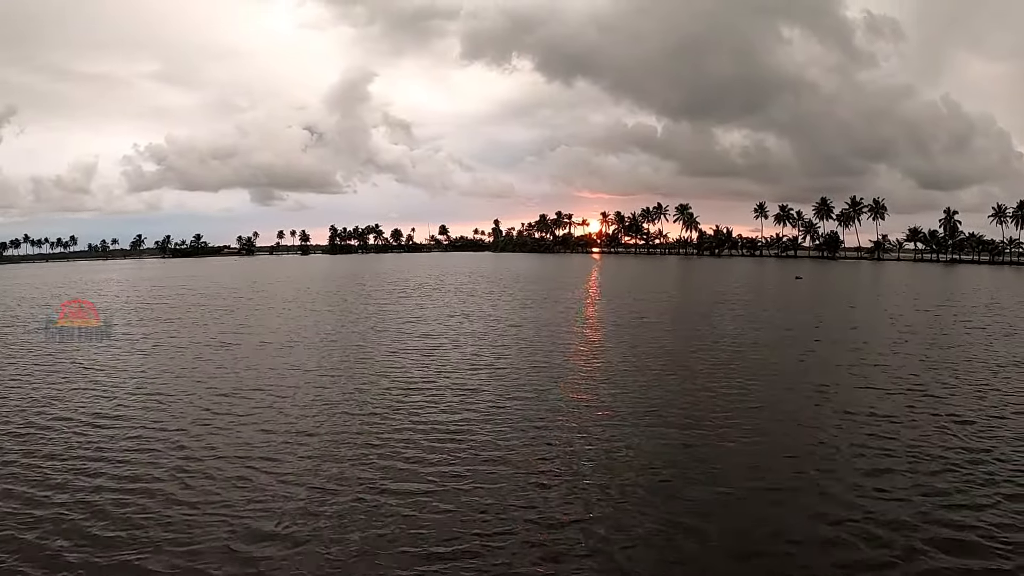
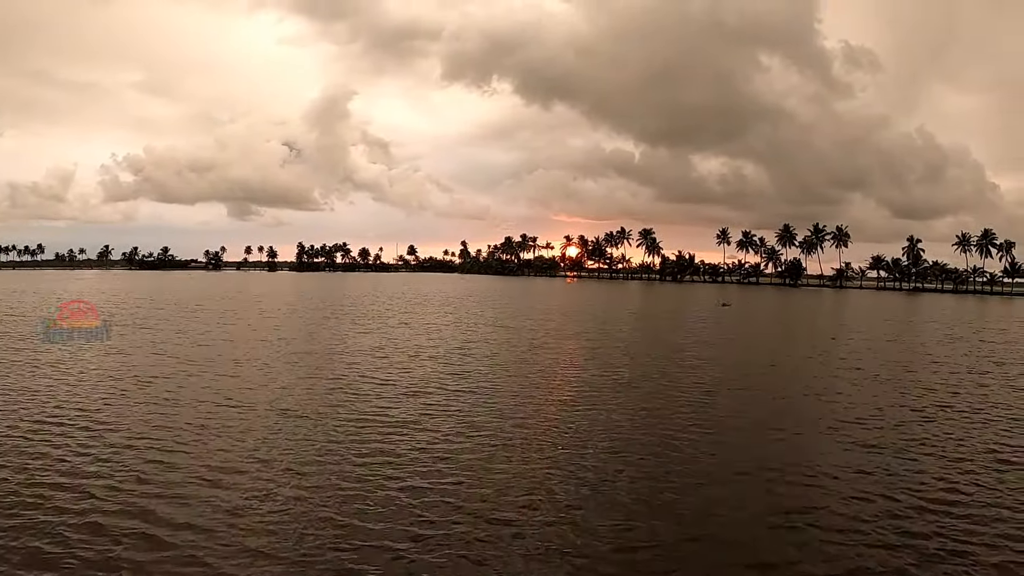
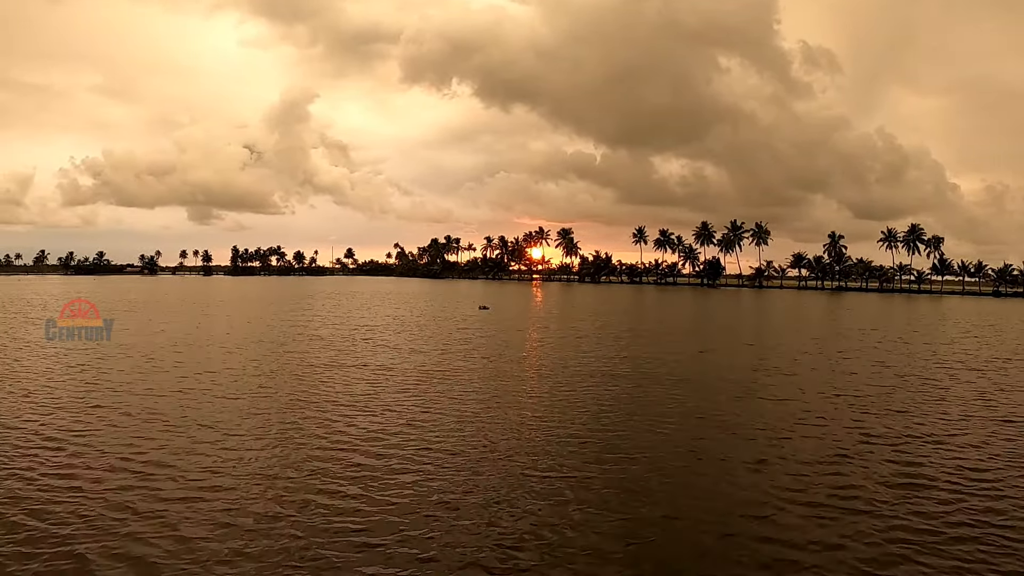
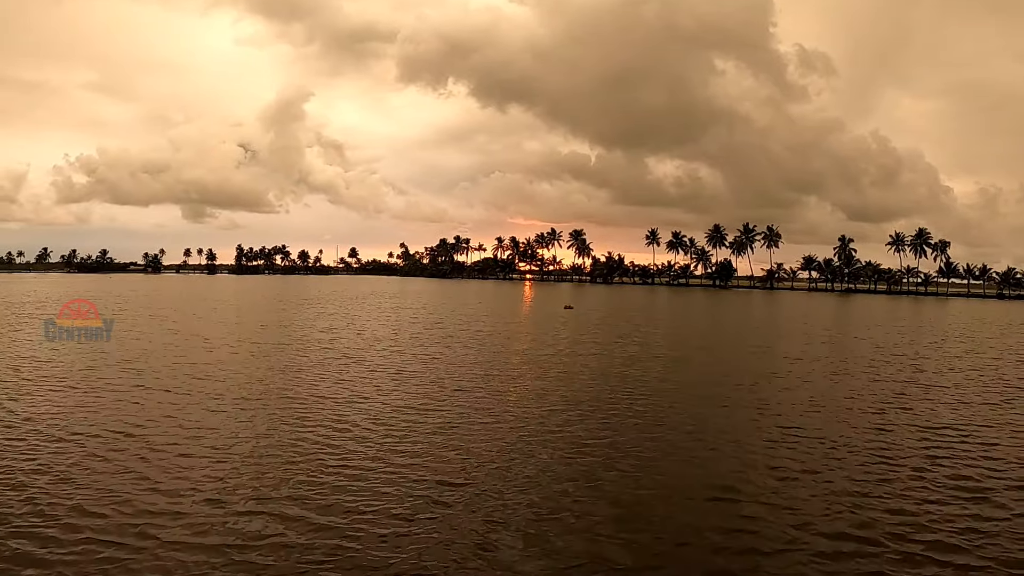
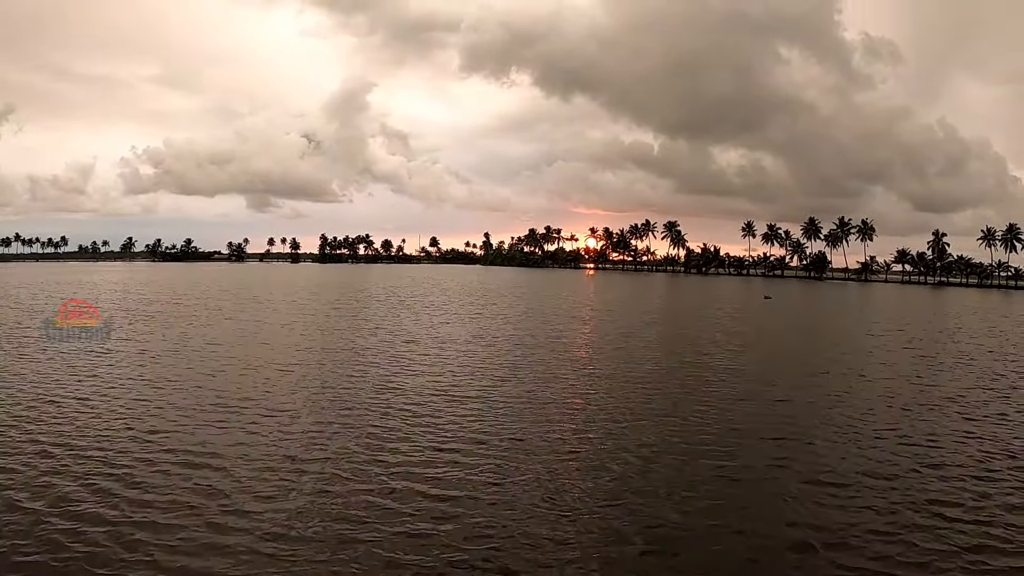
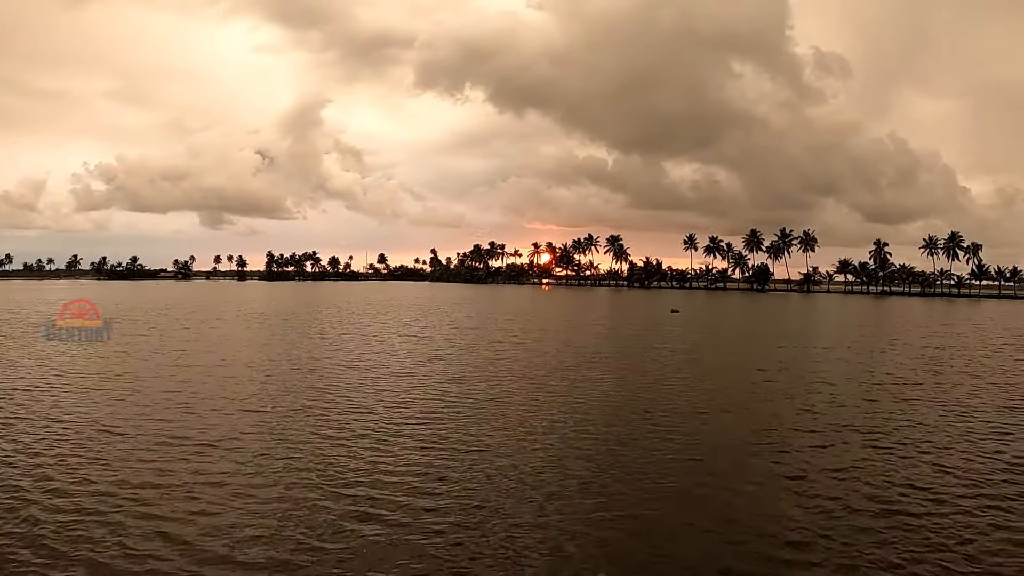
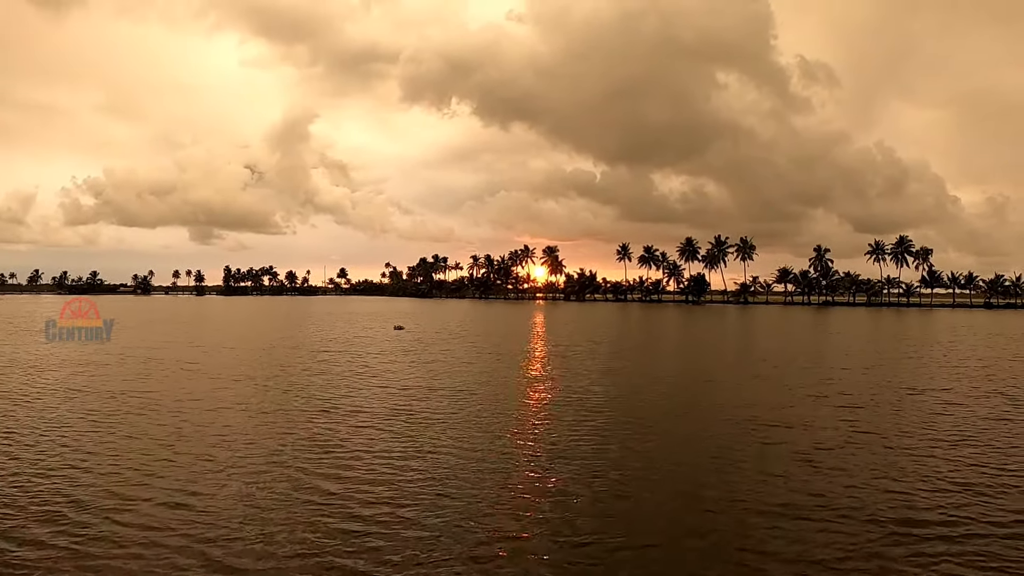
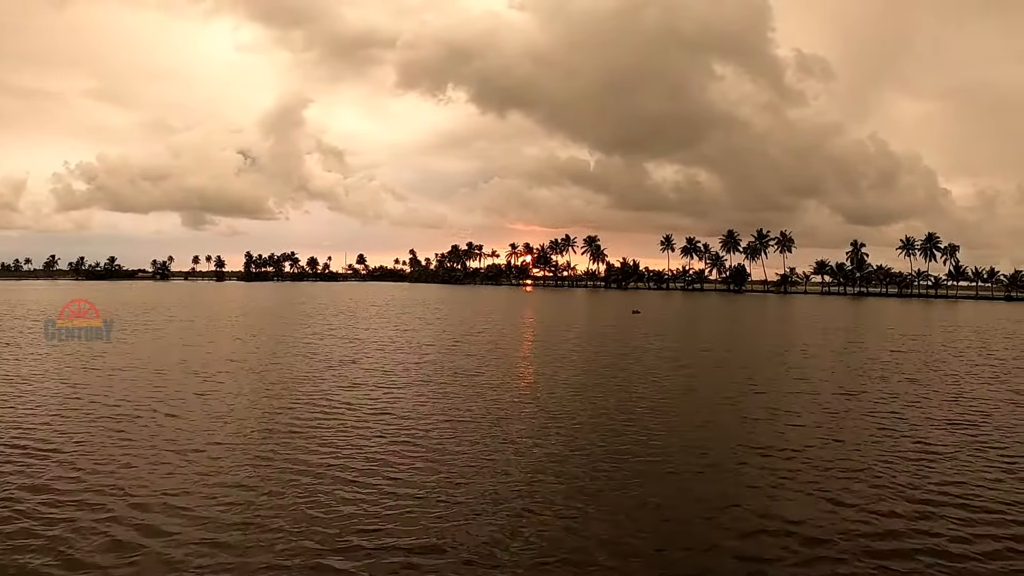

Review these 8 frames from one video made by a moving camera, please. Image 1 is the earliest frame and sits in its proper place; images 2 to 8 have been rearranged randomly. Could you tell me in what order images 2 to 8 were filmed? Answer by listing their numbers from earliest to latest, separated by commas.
5, 2, 6, 8, 4, 3, 7
